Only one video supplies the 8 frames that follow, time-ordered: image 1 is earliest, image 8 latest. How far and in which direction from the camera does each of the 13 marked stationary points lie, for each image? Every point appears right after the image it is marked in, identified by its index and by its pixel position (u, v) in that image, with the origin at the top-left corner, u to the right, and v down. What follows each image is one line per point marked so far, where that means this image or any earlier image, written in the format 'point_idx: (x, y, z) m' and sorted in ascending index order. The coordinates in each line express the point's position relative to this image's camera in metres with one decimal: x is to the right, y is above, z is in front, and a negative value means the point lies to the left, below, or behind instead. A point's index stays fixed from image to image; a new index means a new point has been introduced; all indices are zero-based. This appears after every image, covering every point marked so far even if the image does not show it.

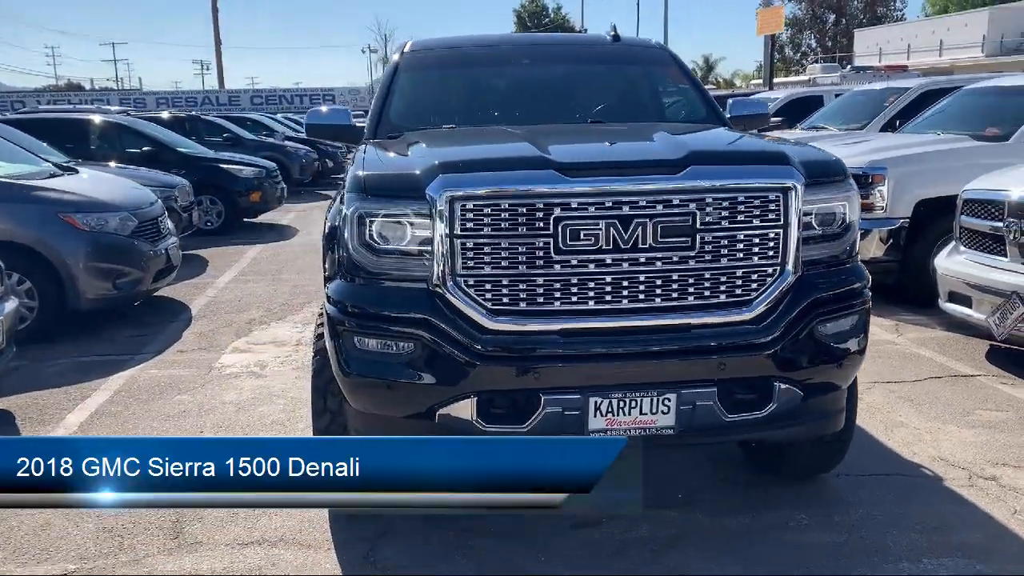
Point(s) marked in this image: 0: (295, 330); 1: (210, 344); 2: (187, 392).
0: (-1.8, -0.3, +7.3) m
1: (-2.3, -0.4, +6.9) m
2: (-2.0, -0.7, +5.6) m
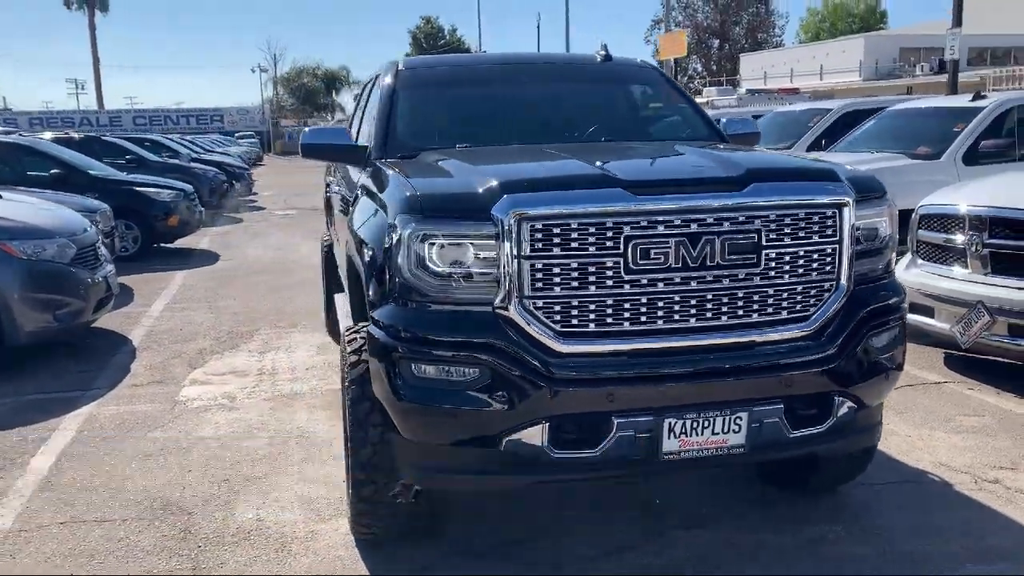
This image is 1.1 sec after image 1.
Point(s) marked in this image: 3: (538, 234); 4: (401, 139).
0: (-2.0, -0.6, +7.0) m
1: (-2.5, -0.7, +6.5) m
2: (-2.1, -0.8, +5.3) m
3: (+0.1, +0.2, +2.9) m
4: (-0.5, +0.7, +4.4) m
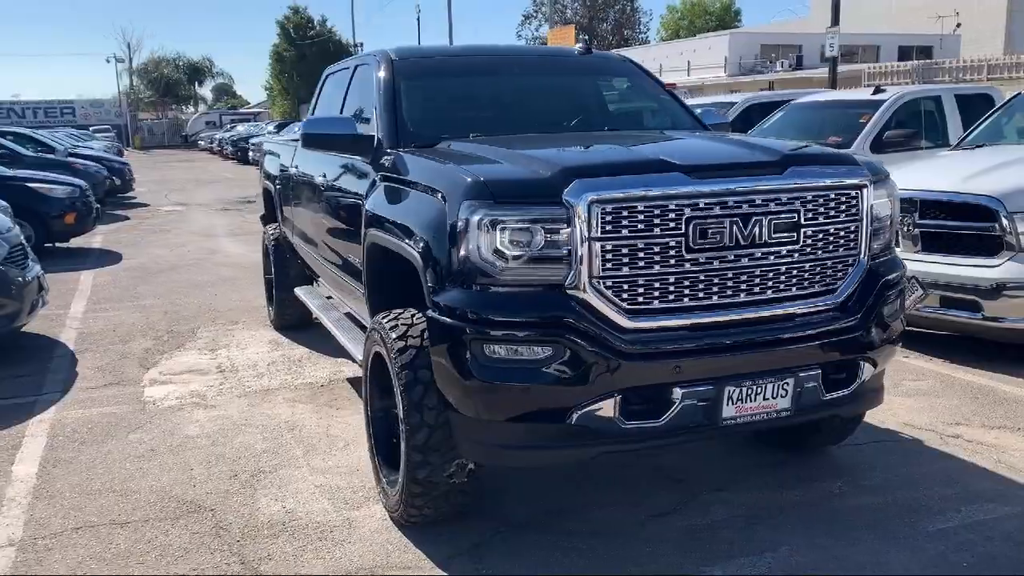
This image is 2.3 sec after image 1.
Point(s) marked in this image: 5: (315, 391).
0: (-2.3, -0.5, +6.8) m
1: (-2.8, -0.6, +6.2) m
2: (-2.1, -0.8, +5.1) m
3: (+0.3, +0.2, +3.1) m
4: (-0.5, +0.8, +4.5) m
5: (-1.3, -0.7, +5.8) m
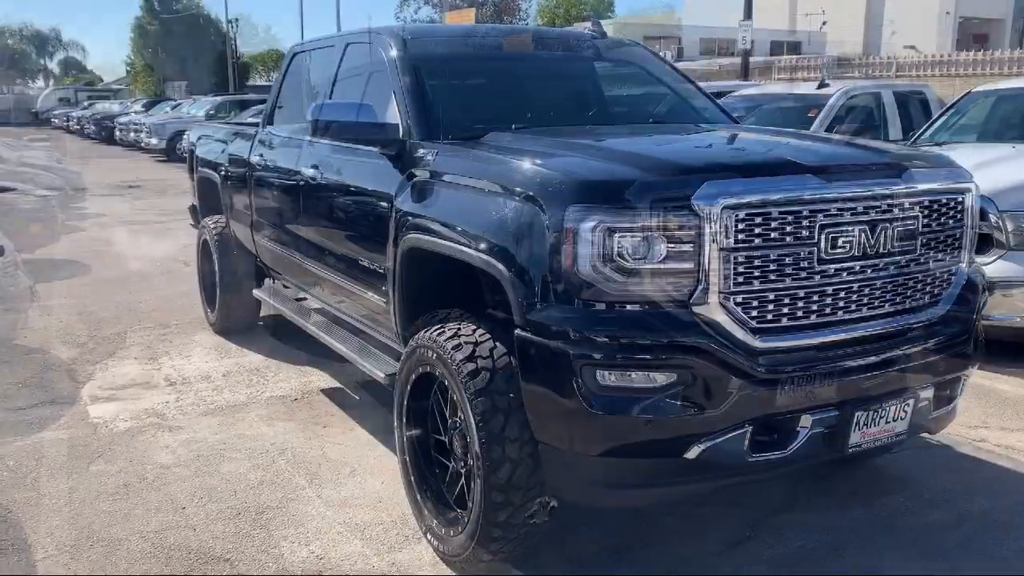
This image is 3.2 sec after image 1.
0: (-2.5, -0.5, +6.0) m
1: (-2.8, -0.7, +5.4) m
2: (-2.0, -0.9, +4.4) m
3: (+0.7, +0.2, +2.7) m
4: (-0.3, +0.8, +4.0) m
5: (-1.3, -0.7, +5.2) m
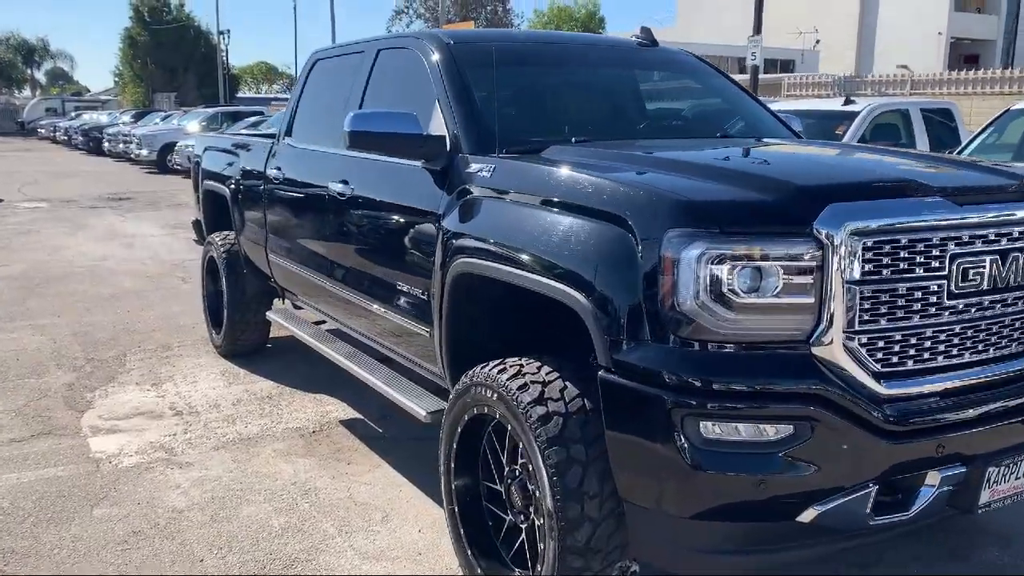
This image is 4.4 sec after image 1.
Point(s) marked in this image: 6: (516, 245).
0: (-2.3, -0.7, +5.6) m
1: (-2.6, -0.8, +5.0) m
2: (-1.8, -1.0, +4.0) m
3: (+0.9, +0.1, +2.4) m
4: (-0.1, +0.6, +3.6) m
5: (-1.1, -0.8, +4.8) m
6: (0.0, +0.2, +3.0) m
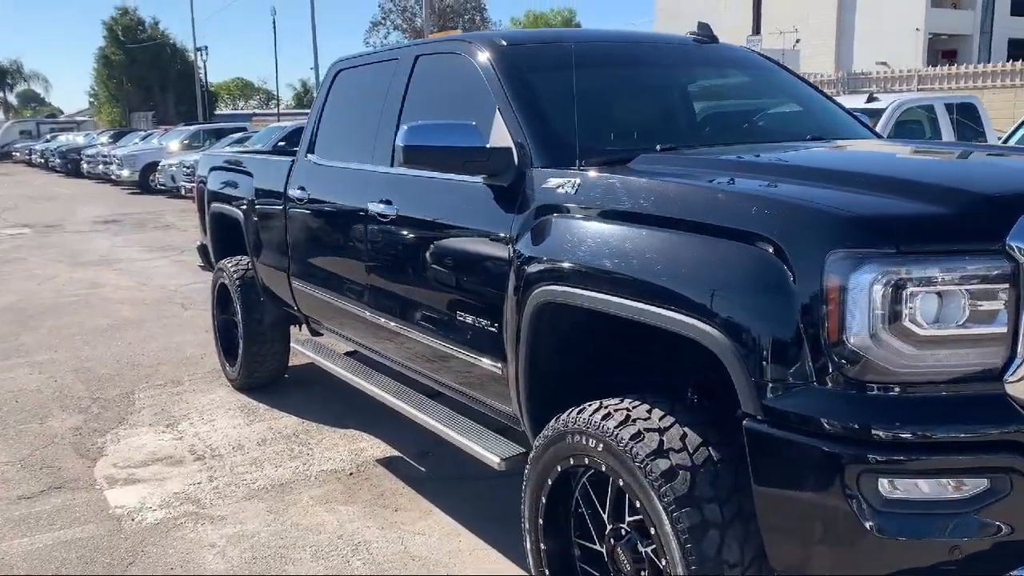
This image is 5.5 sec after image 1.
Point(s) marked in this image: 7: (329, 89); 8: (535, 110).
0: (-2.0, -0.9, +5.2) m
1: (-2.3, -1.0, +4.6) m
2: (-1.5, -1.1, +3.5) m
3: (+1.2, 0.0, +2.0) m
4: (+0.2, +0.5, +3.2) m
5: (-0.8, -1.0, +4.4) m
6: (+0.3, +0.1, +2.6) m
7: (-1.1, +1.1, +5.1) m
8: (+0.1, +0.7, +3.3) m
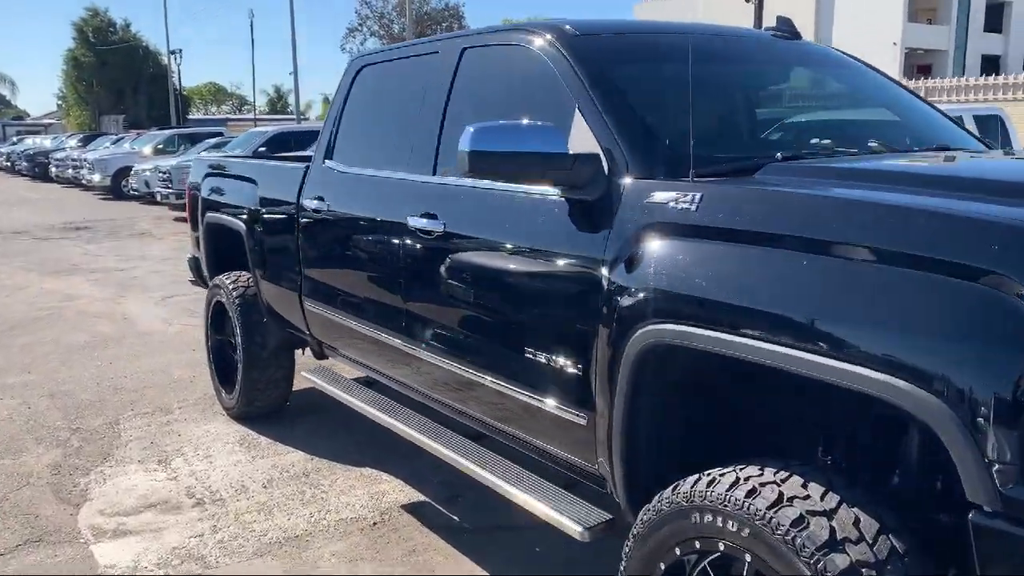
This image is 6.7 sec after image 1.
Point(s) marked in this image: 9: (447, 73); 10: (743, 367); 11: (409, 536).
0: (-1.8, -1.0, +4.6) m
1: (-2.1, -1.1, +4.0) m
2: (-1.3, -1.2, +3.0) m
3: (+1.5, -0.1, +1.5) m
4: (+0.4, +0.4, +2.7) m
5: (-0.6, -1.1, +3.9) m
6: (+0.6, 0.0, +2.1) m
7: (-0.8, +1.0, +4.6) m
8: (+0.3, +0.6, +2.8) m
9: (-0.3, +0.9, +3.7) m
10: (+0.6, -0.2, +2.3) m
11: (-0.4, -1.1, +3.9) m
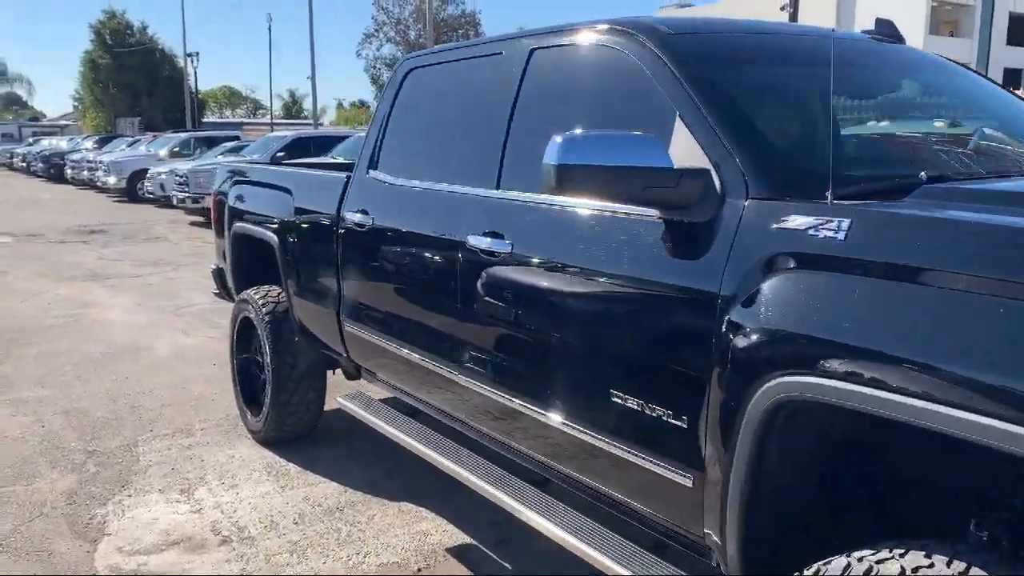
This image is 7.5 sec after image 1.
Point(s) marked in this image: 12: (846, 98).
0: (-1.6, -1.0, +4.2) m
1: (-1.9, -1.2, +3.6) m
2: (-1.1, -1.3, +2.6) m
3: (+1.8, -0.2, +1.2) m
4: (+0.7, +0.3, +2.4) m
5: (-0.4, -1.2, +3.5) m
6: (+0.8, -0.1, +1.7) m
7: (-0.6, +0.9, +4.2) m
8: (+0.6, +0.5, +2.5) m
9: (0.0, +0.8, +3.4) m
10: (+0.8, -0.3, +2.0) m
11: (-0.2, -1.2, +3.5) m
12: (+1.0, +0.6, +2.8) m
